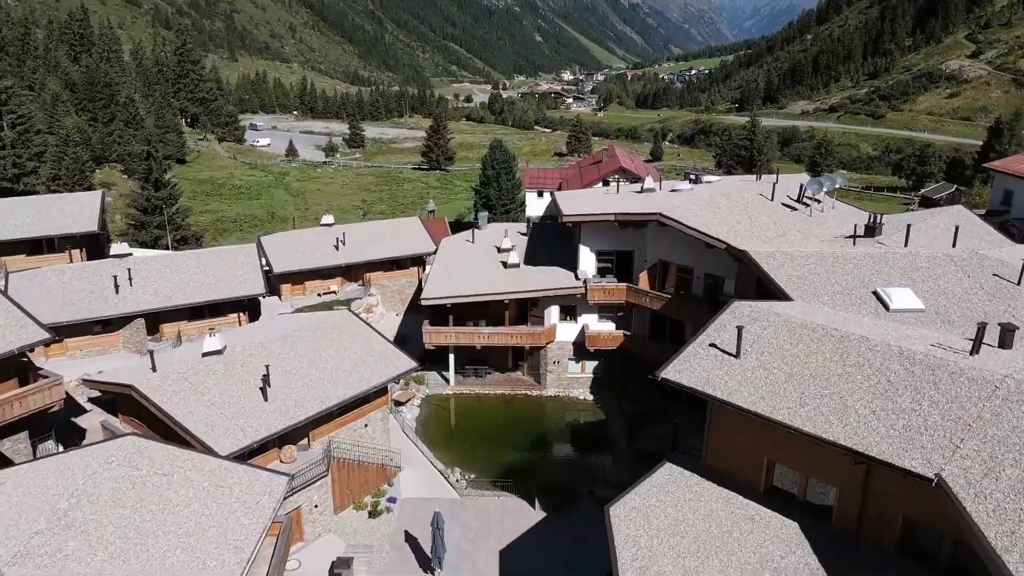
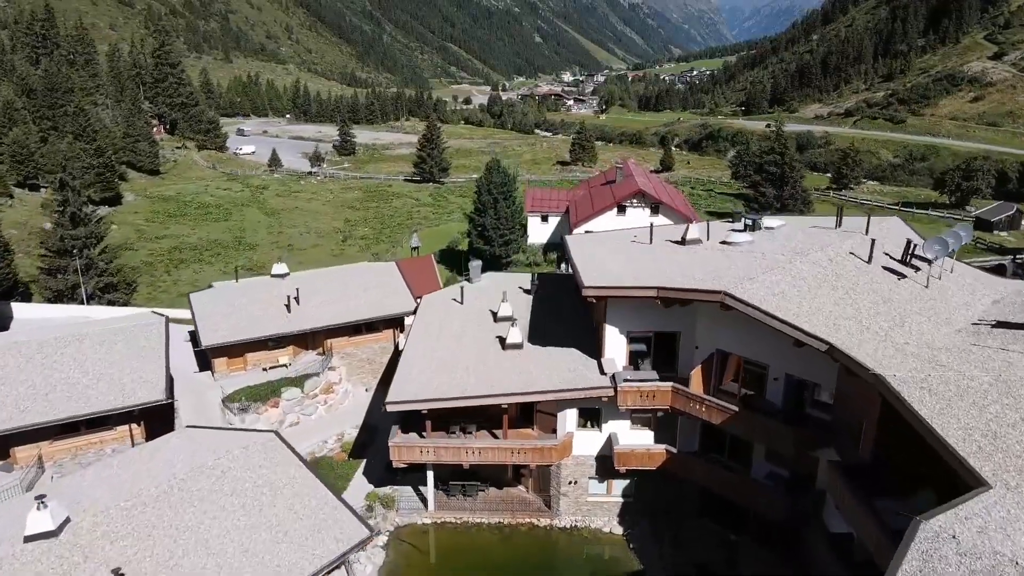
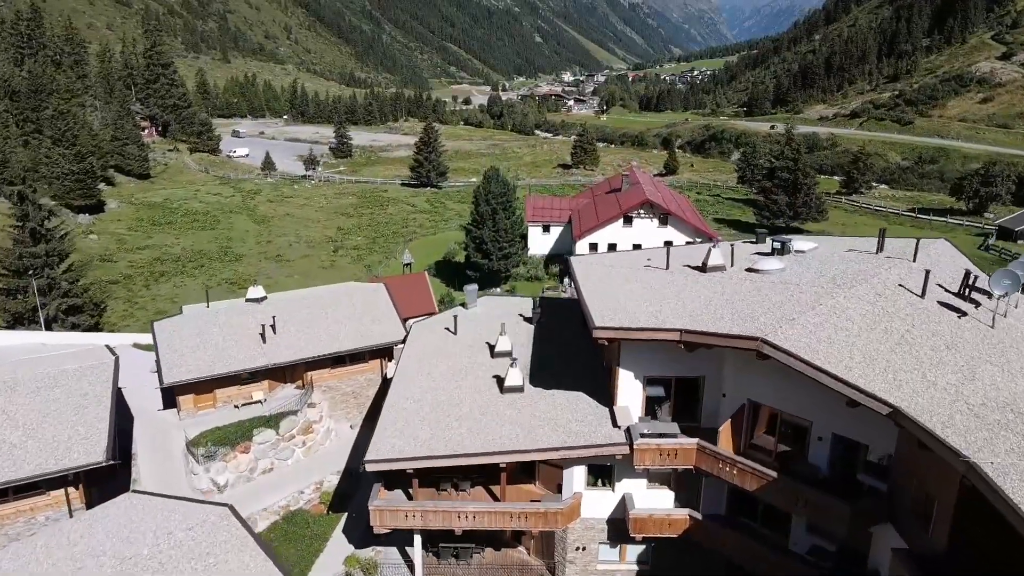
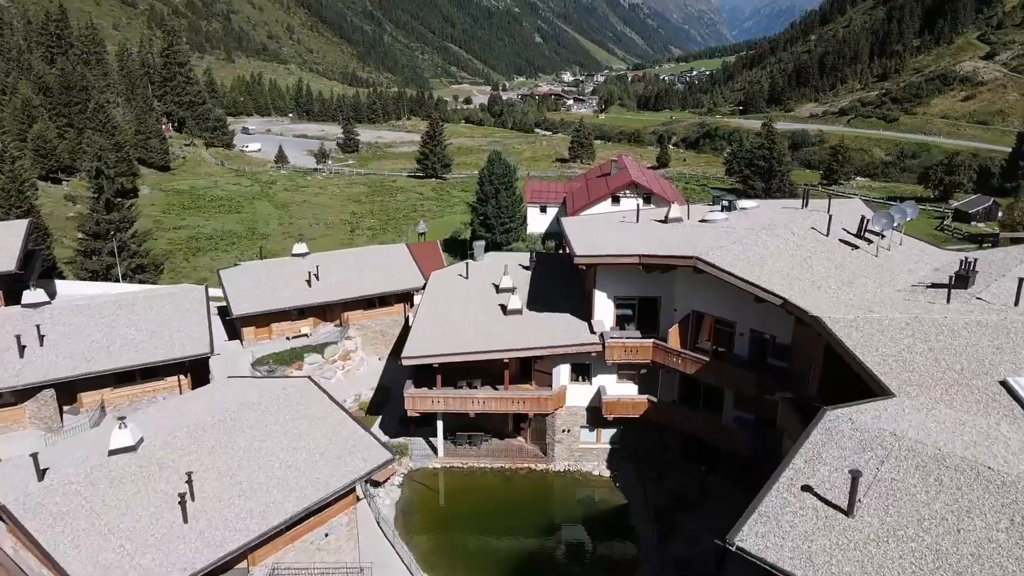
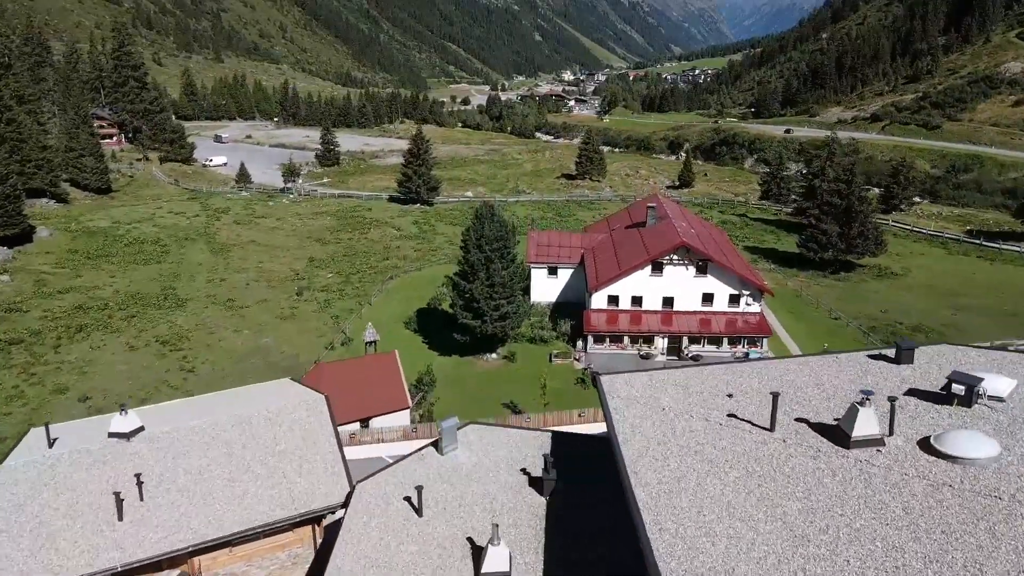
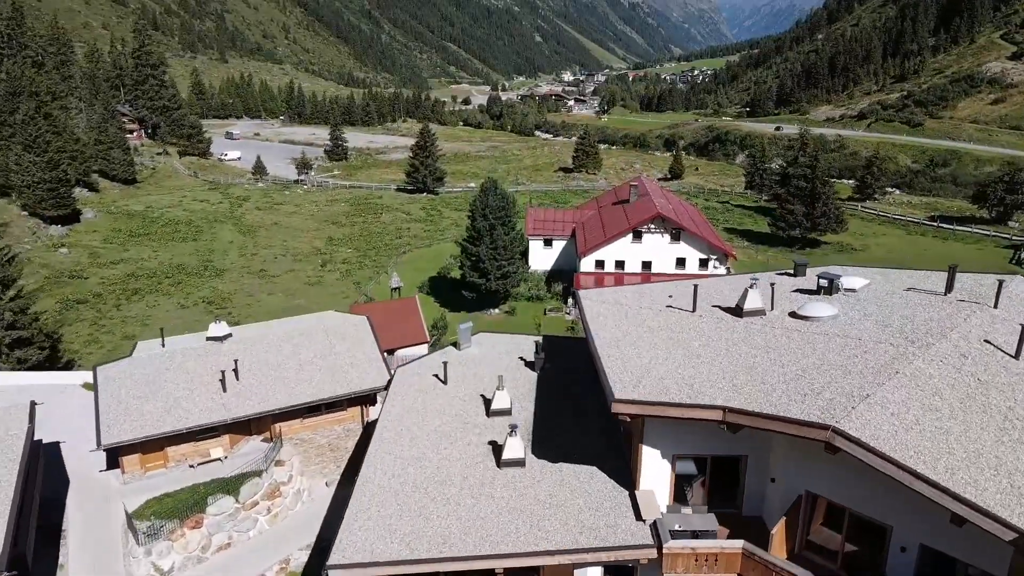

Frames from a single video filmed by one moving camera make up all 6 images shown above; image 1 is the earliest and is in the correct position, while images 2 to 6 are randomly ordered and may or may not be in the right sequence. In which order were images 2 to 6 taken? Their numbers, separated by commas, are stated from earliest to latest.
4, 2, 3, 6, 5
